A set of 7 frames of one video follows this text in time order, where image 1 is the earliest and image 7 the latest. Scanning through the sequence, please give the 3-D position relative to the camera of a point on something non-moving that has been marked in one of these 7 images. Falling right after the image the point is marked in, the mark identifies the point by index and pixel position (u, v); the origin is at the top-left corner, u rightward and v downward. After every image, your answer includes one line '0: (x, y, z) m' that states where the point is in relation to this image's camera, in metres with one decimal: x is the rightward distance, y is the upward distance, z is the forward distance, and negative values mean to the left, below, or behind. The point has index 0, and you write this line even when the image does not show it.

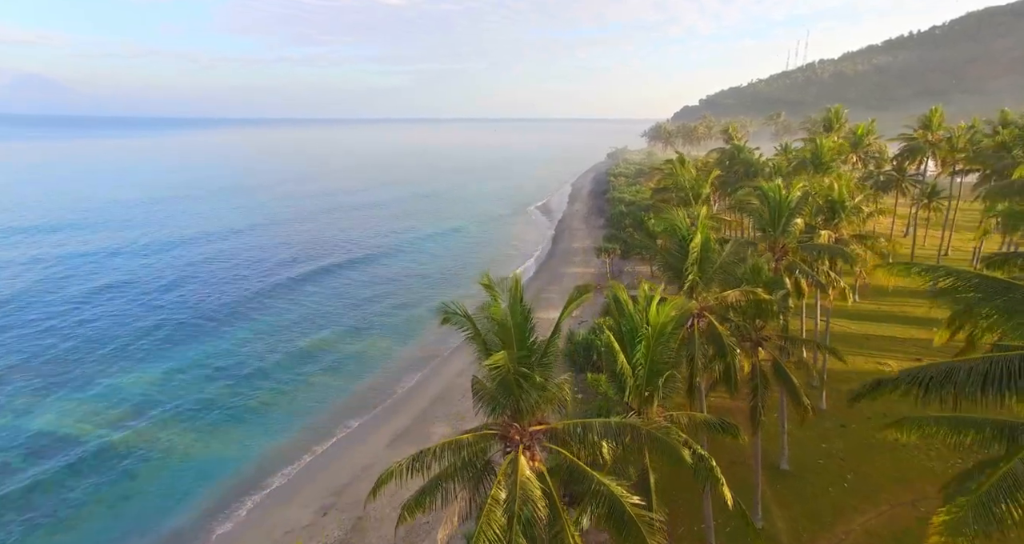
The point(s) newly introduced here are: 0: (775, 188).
0: (+9.1, +3.0, +19.1) m
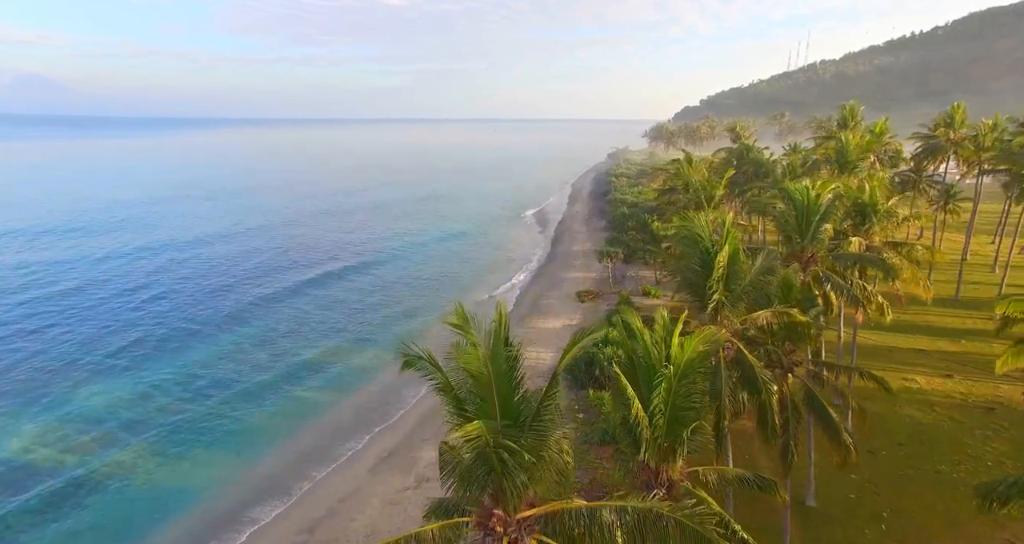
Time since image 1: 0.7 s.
0: (+8.9, +2.6, +17.0) m
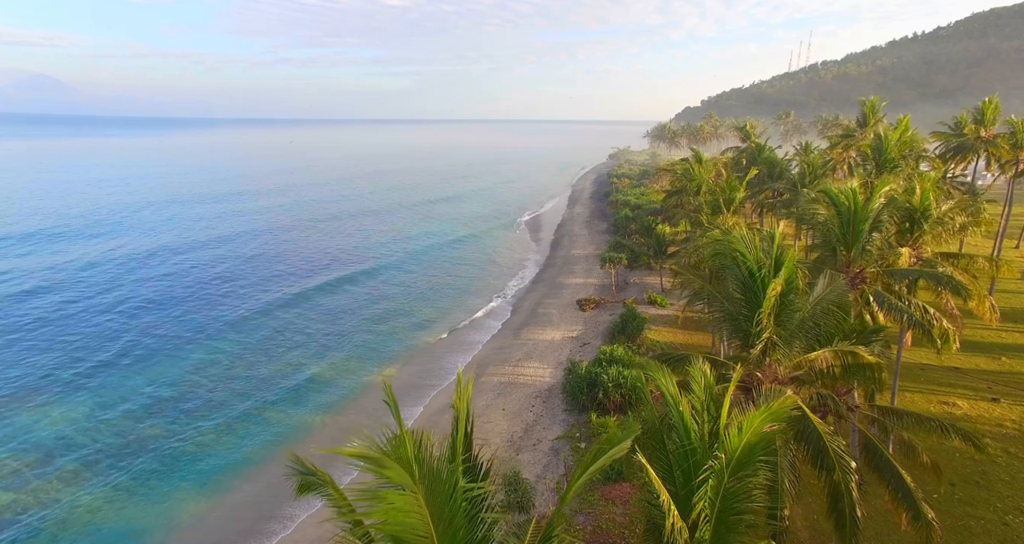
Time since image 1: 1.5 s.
0: (+8.6, +2.1, +14.3) m
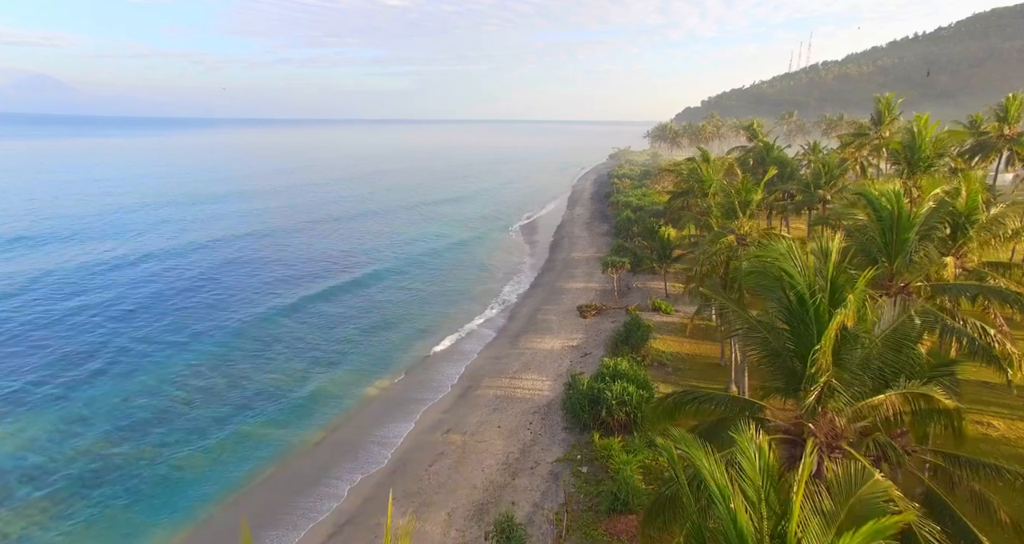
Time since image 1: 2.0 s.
0: (+8.5, +1.8, +12.5) m
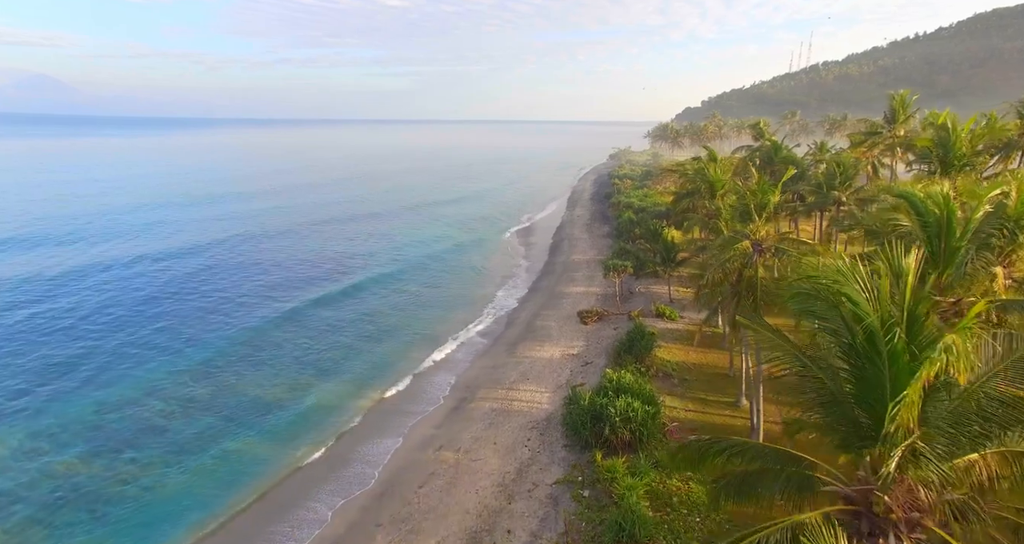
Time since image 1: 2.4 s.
0: (+8.3, +1.6, +11.0) m
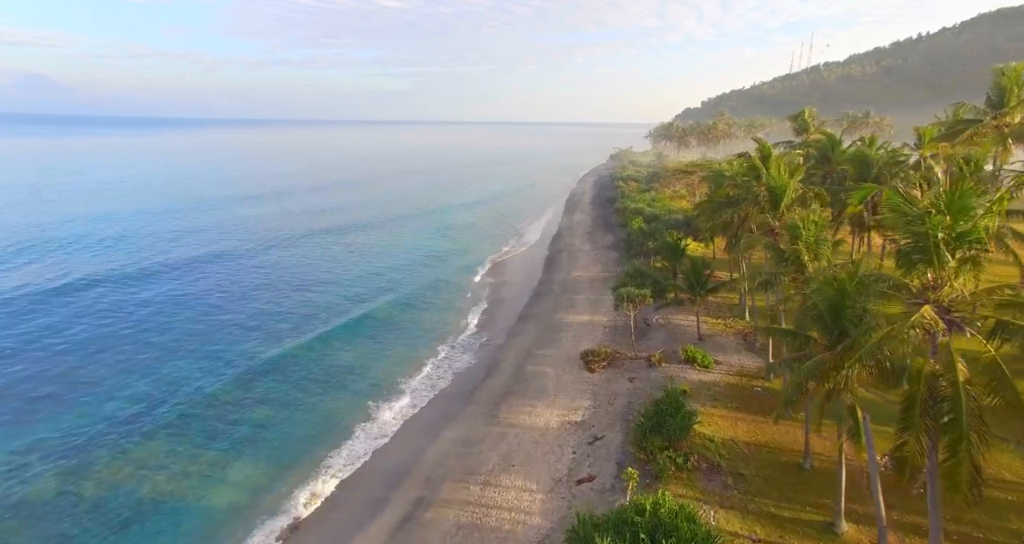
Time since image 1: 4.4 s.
0: (+7.6, 0.0, +2.7) m
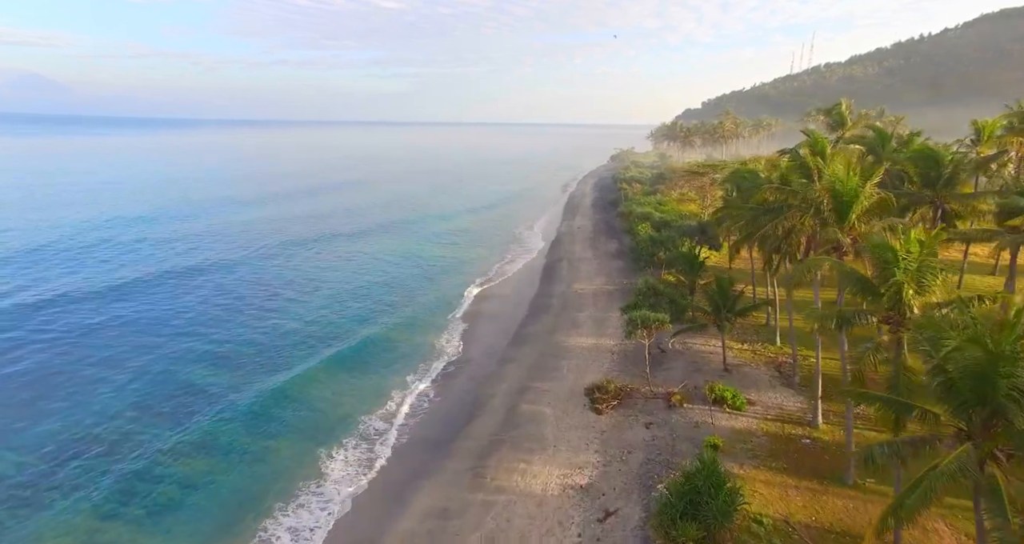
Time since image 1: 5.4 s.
0: (+7.3, -0.8, -2.0) m
